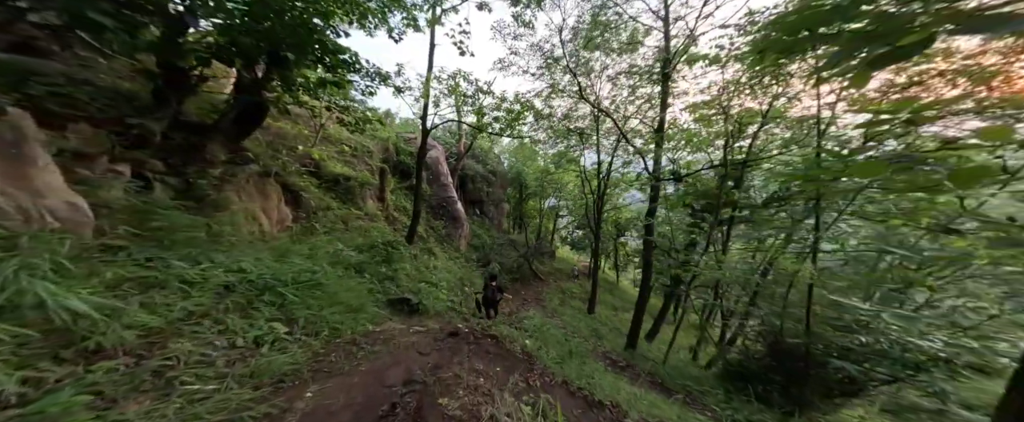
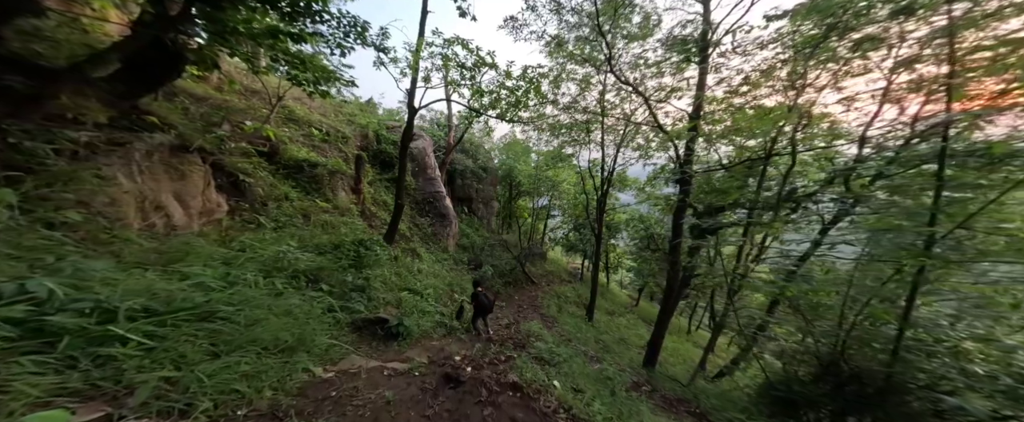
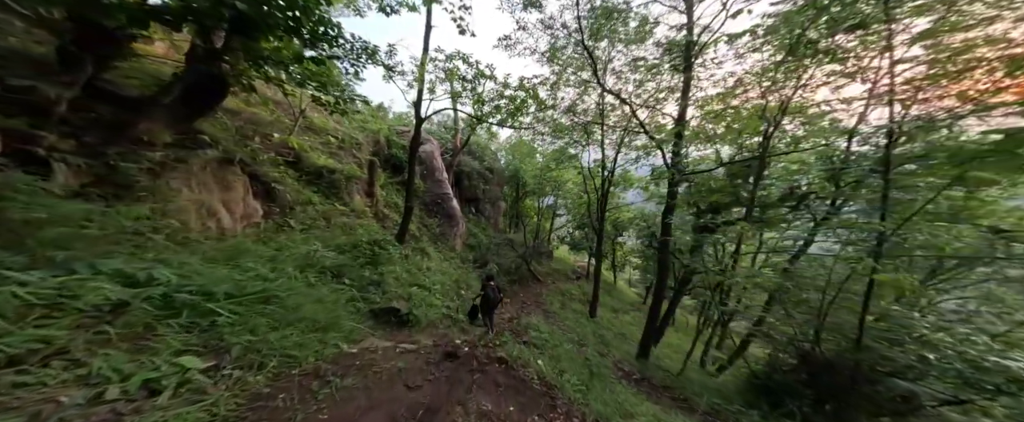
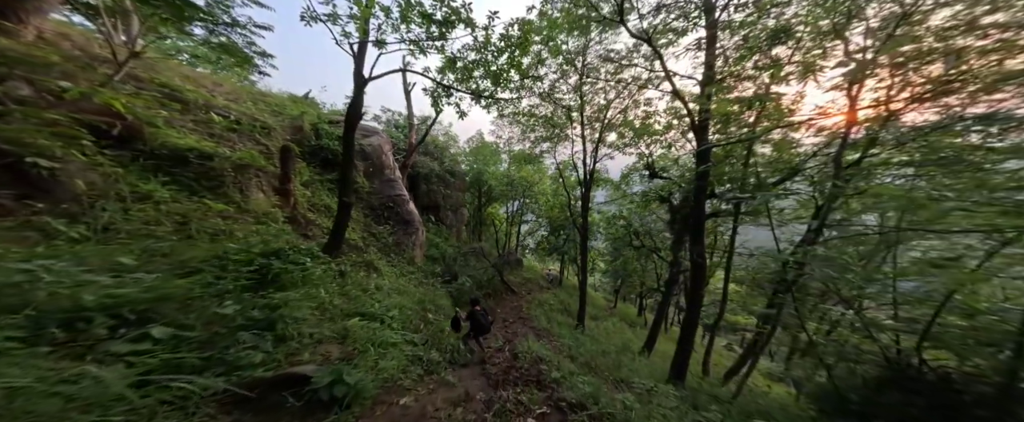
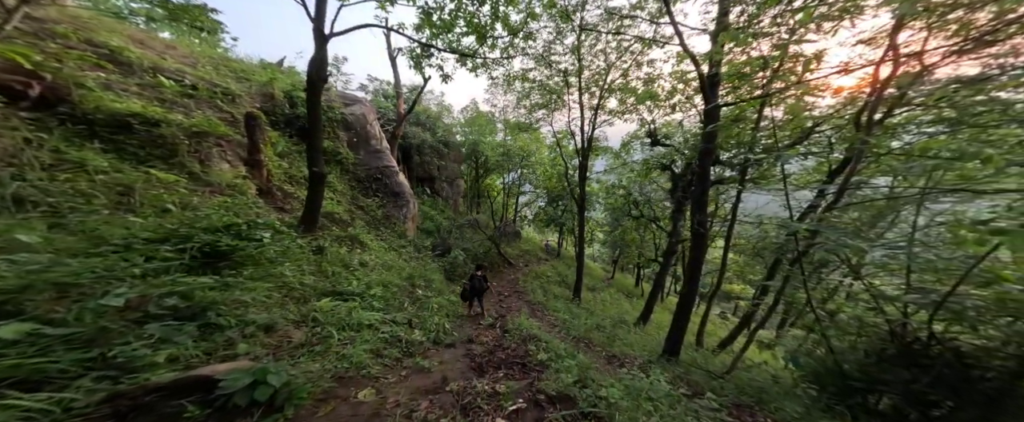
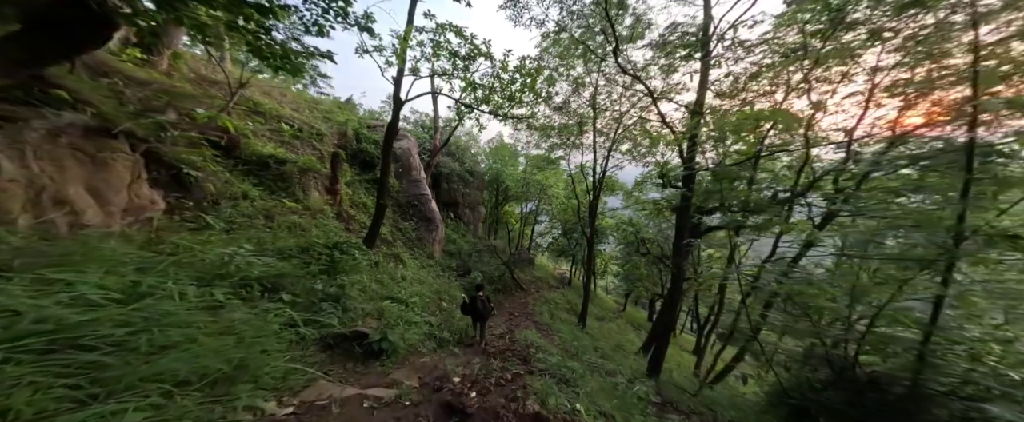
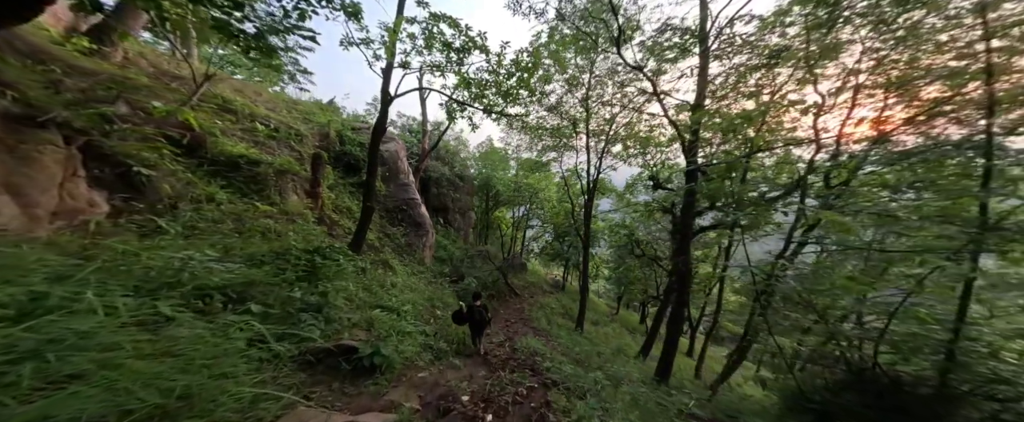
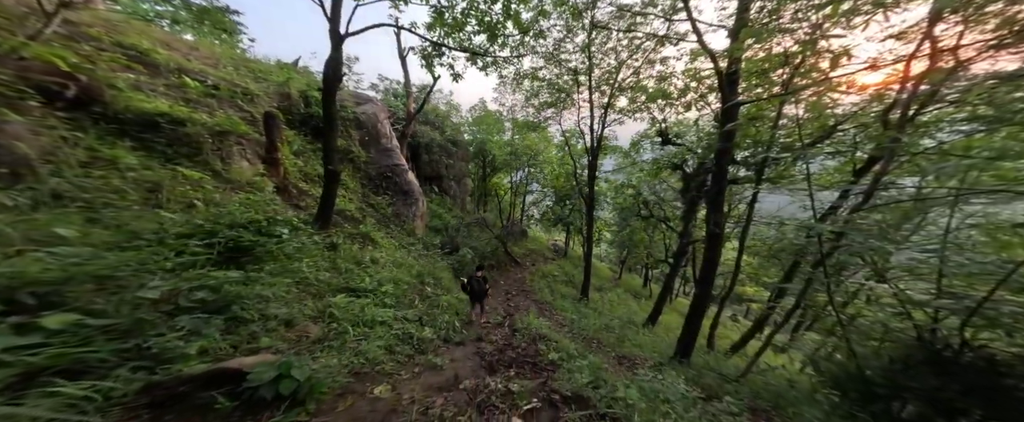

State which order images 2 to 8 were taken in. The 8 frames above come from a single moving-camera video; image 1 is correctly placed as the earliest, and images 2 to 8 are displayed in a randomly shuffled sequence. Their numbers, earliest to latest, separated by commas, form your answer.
3, 2, 6, 7, 4, 8, 5
